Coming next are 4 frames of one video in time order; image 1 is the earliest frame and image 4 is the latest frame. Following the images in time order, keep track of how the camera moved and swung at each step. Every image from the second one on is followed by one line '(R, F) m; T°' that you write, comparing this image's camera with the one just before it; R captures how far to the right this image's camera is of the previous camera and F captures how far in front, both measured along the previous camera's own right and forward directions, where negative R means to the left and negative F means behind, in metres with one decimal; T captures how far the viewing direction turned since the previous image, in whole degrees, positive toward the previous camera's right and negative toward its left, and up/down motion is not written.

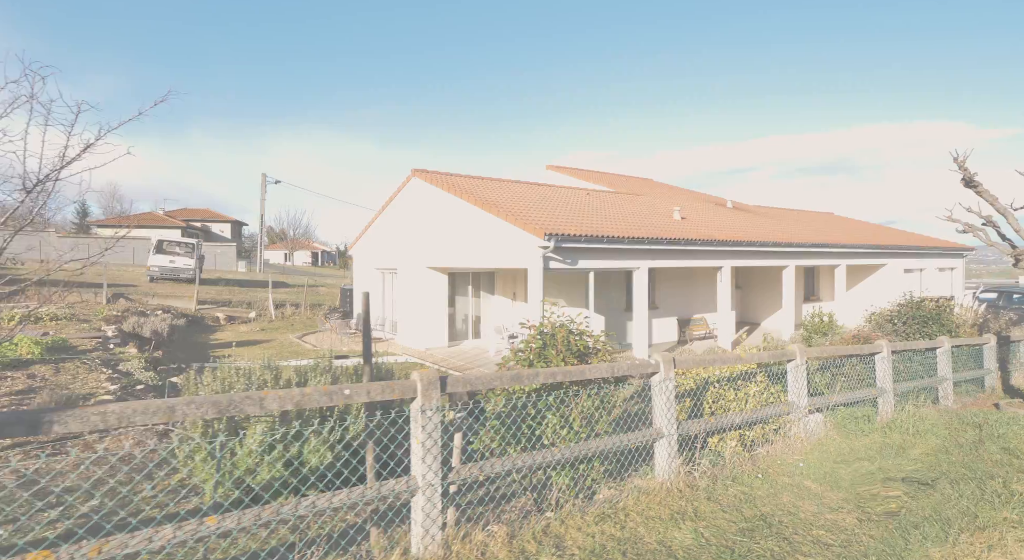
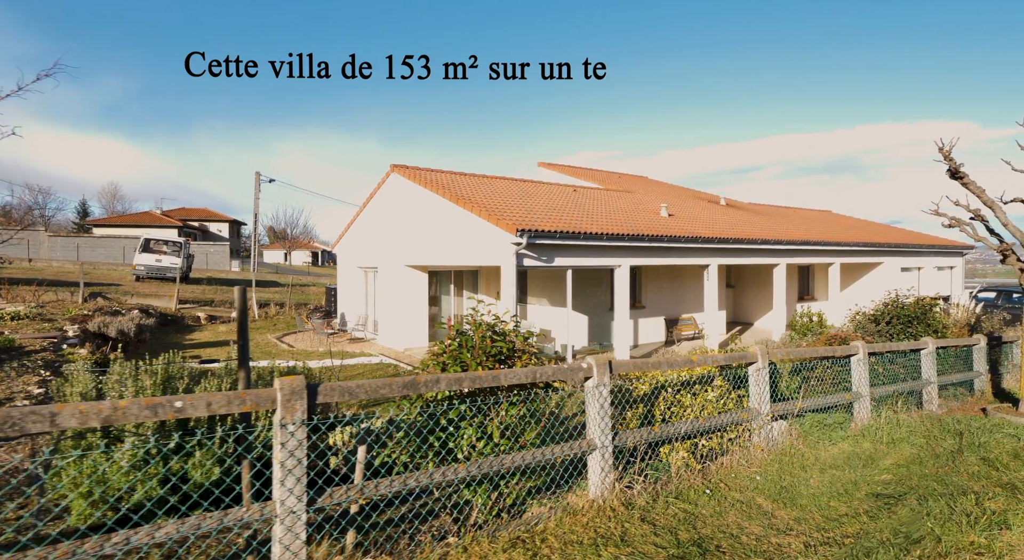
(+0.5, +0.4) m; 0°
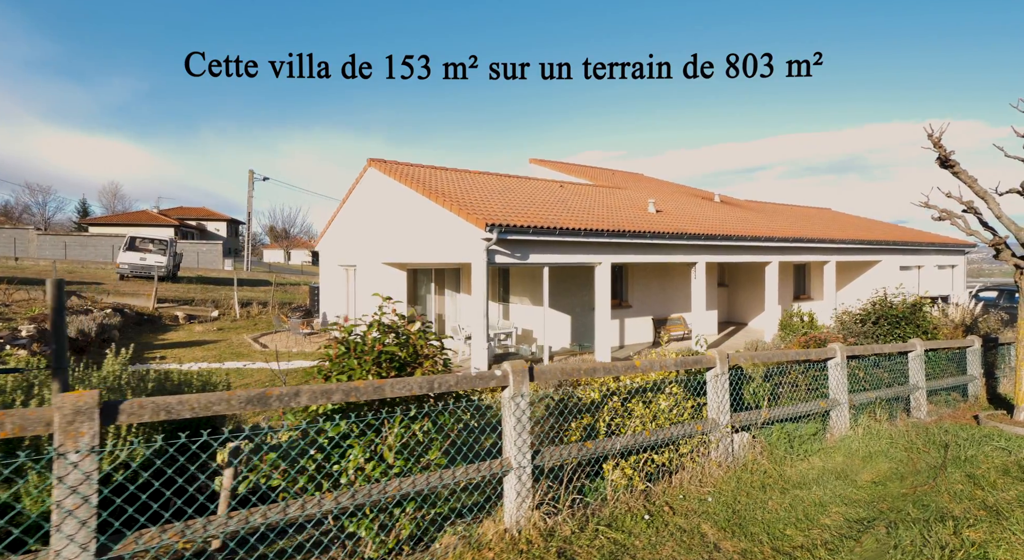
(+0.5, +0.5) m; 0°
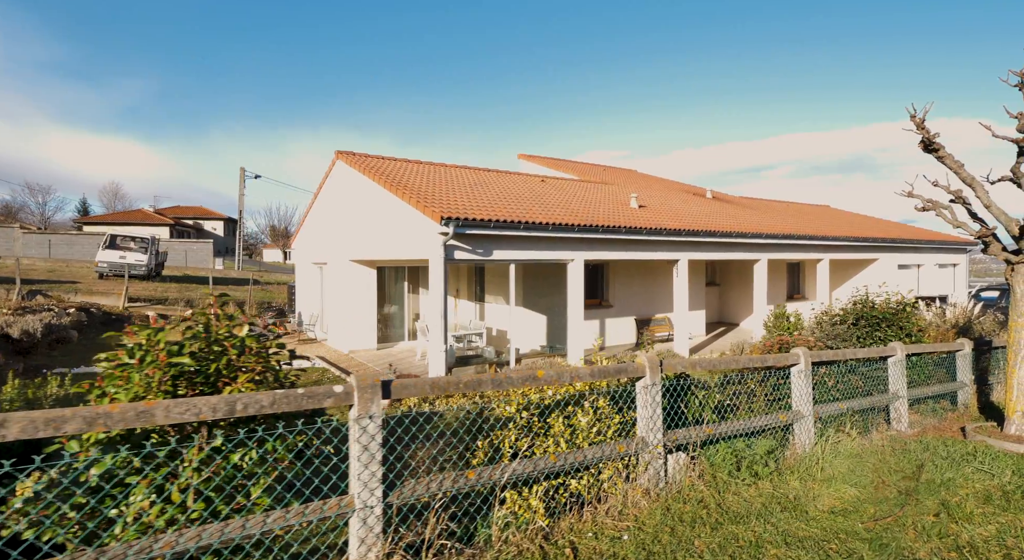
(+0.7, +0.7) m; 0°
